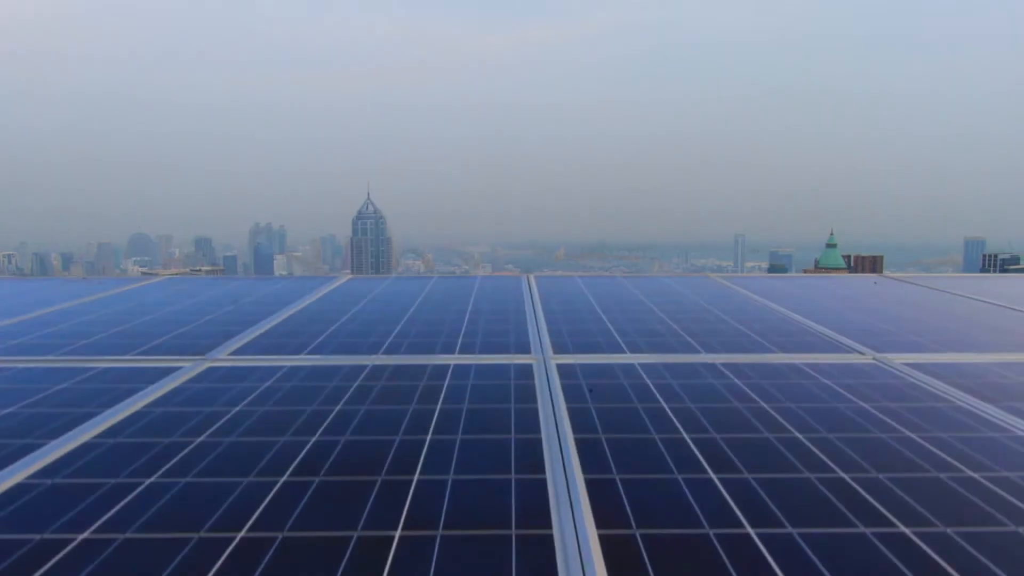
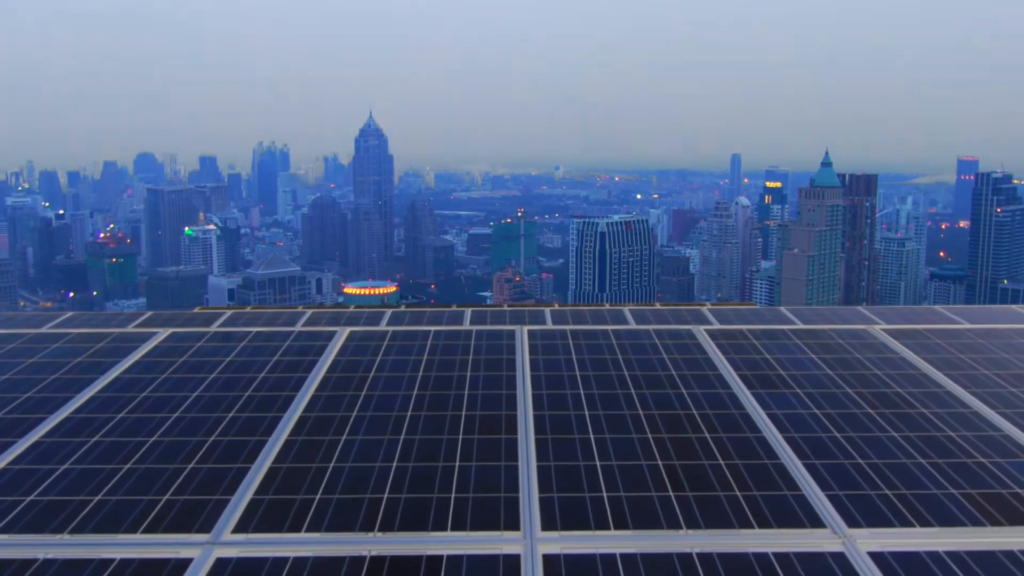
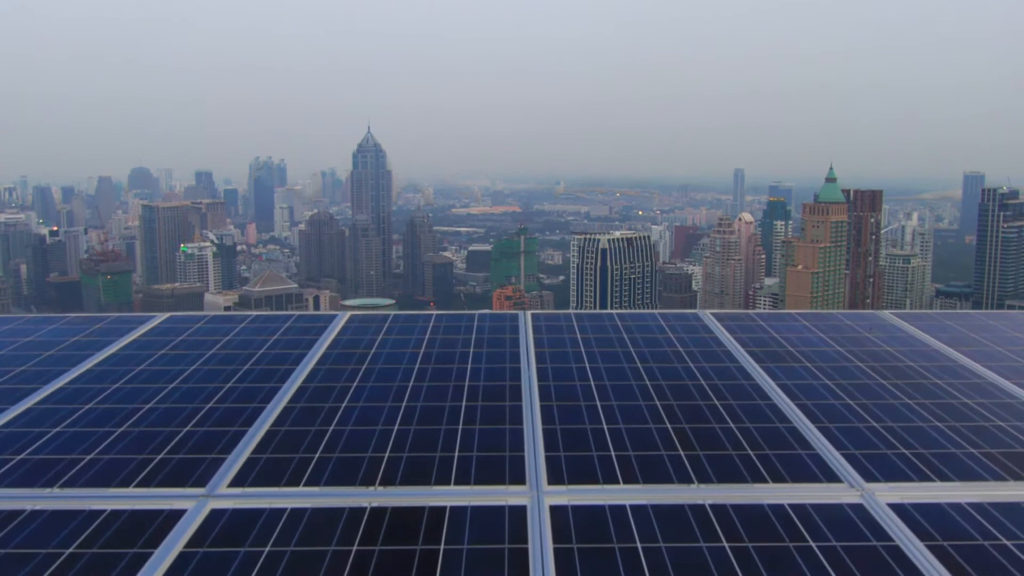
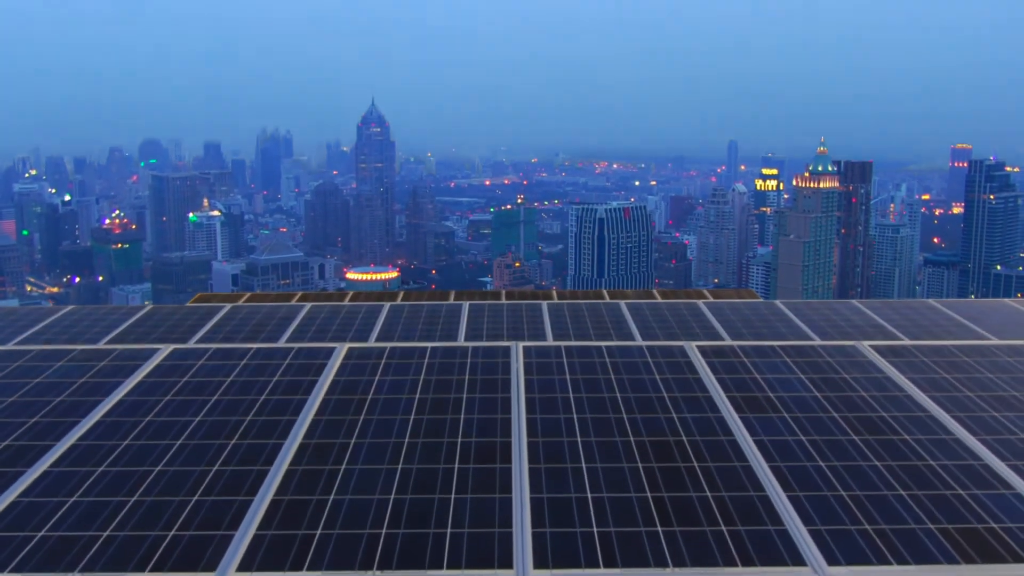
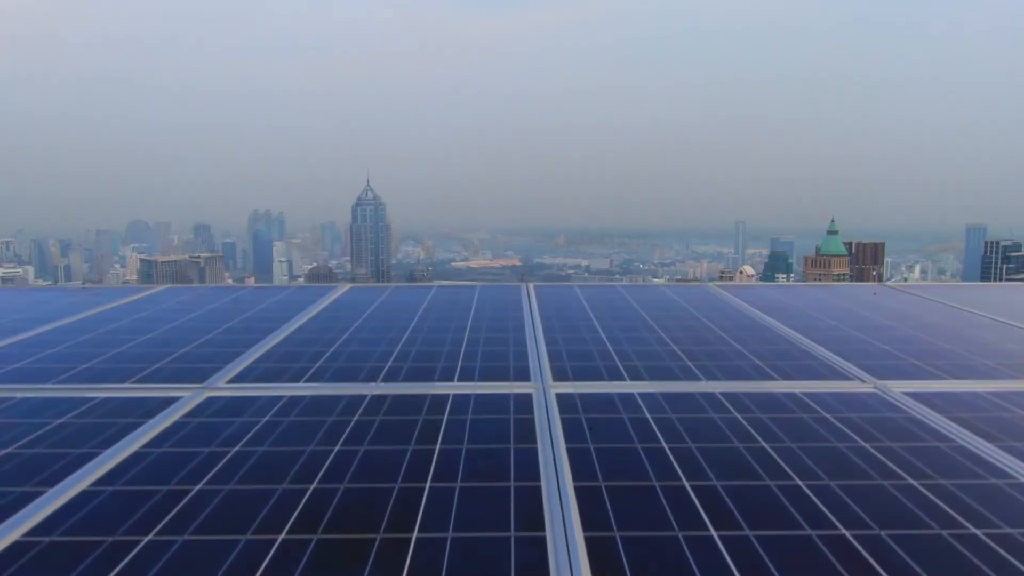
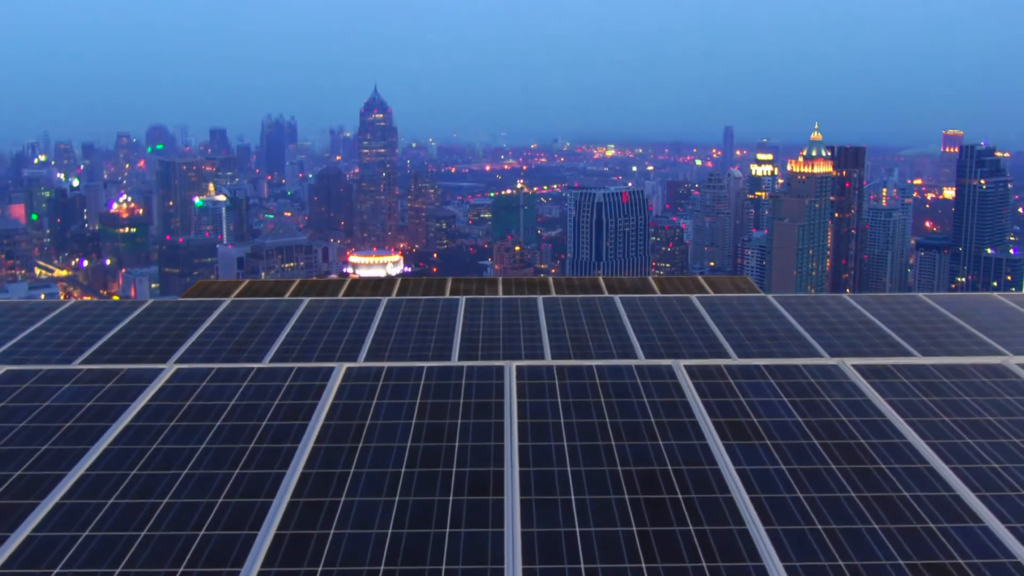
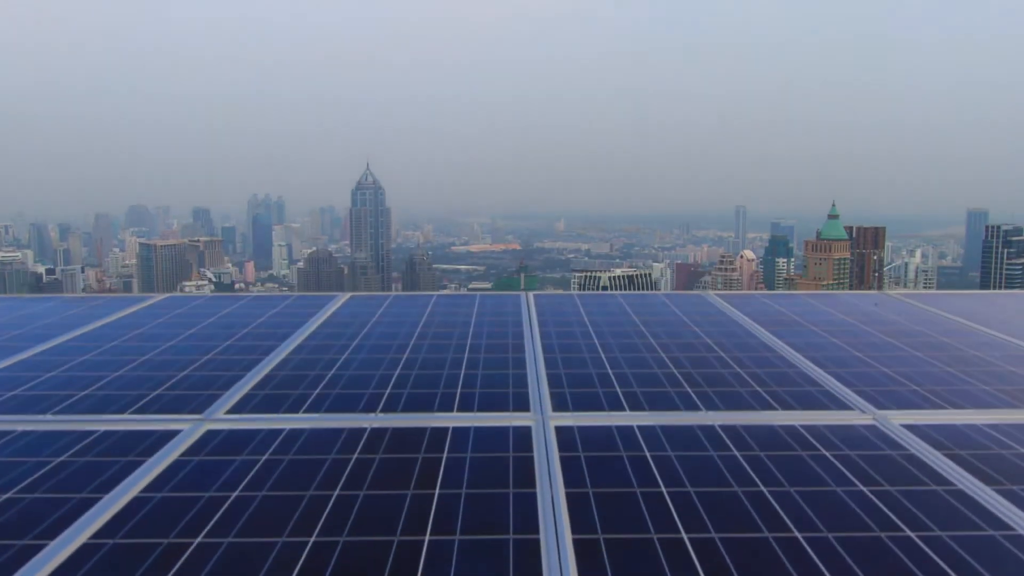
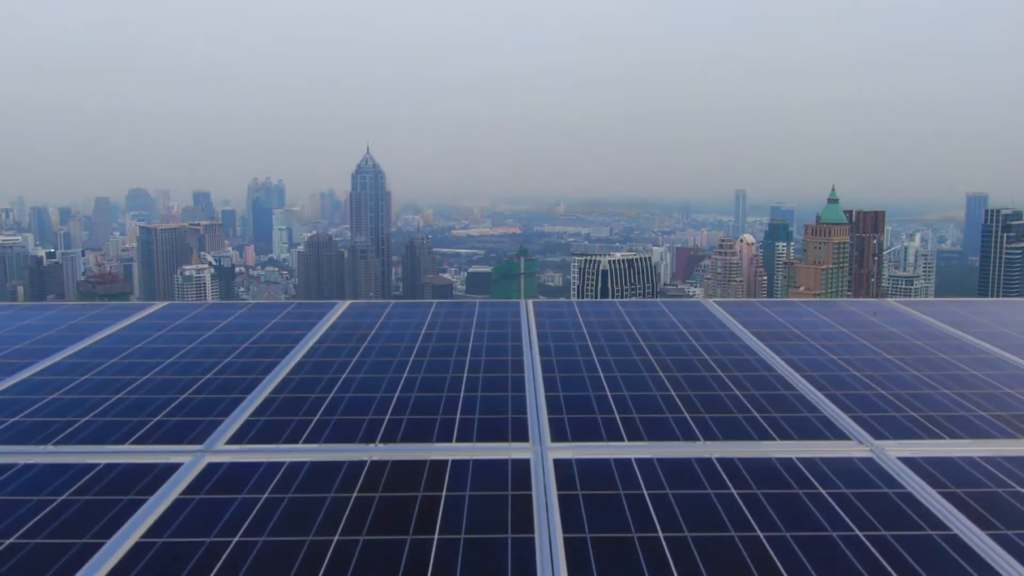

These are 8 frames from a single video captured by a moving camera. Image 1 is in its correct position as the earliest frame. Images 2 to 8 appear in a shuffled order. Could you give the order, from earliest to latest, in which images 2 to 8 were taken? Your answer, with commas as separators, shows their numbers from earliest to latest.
5, 7, 8, 3, 2, 4, 6
